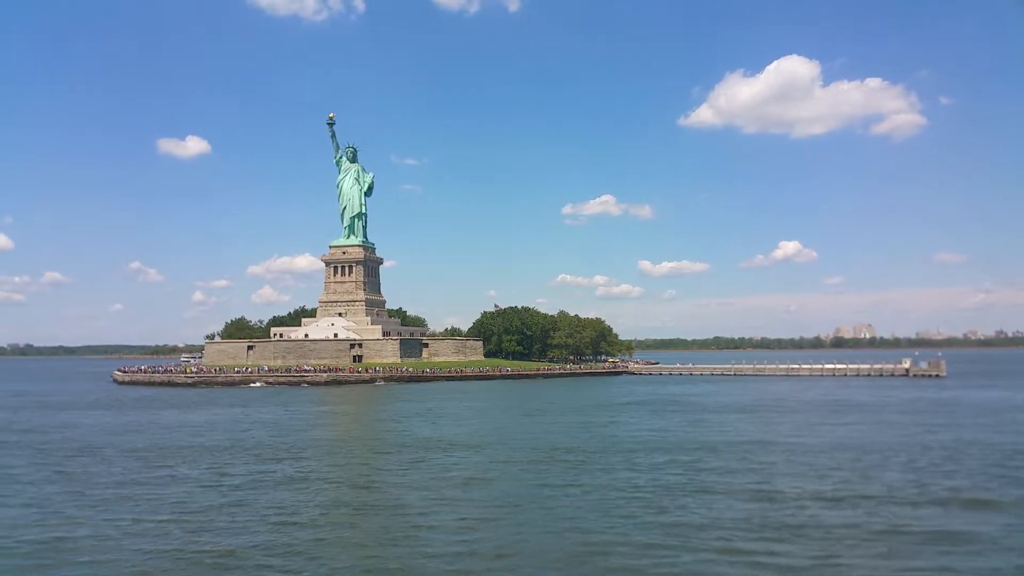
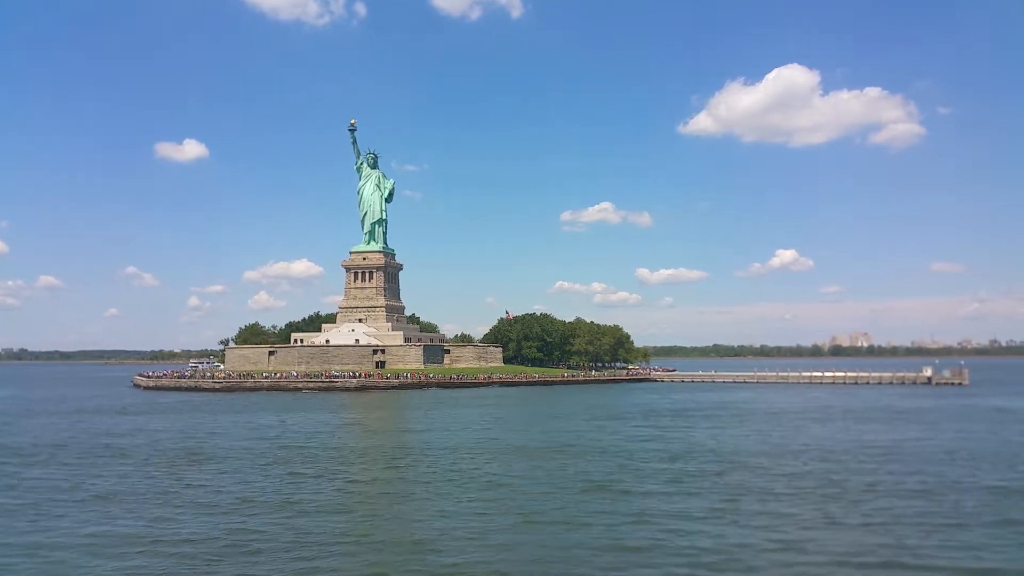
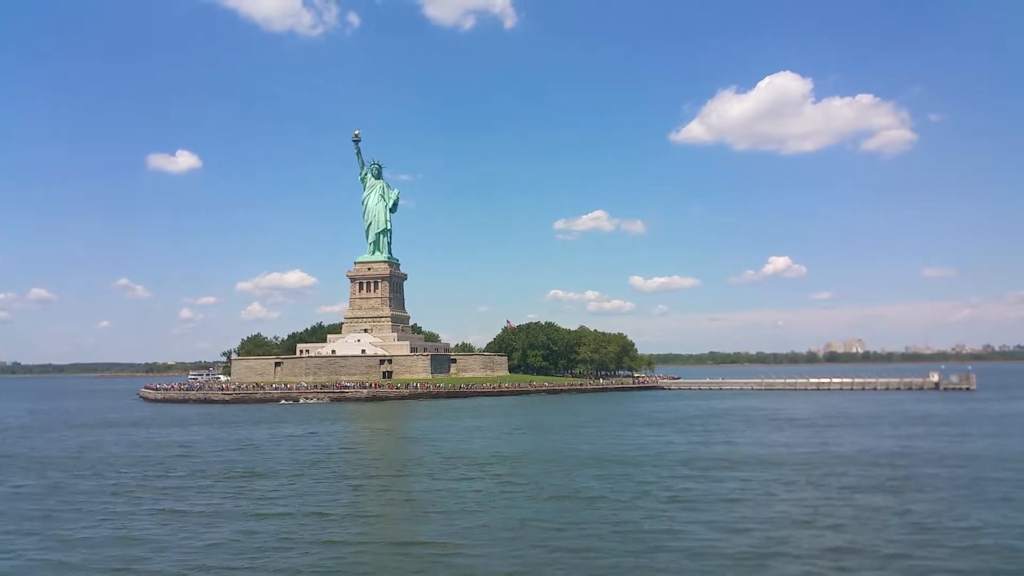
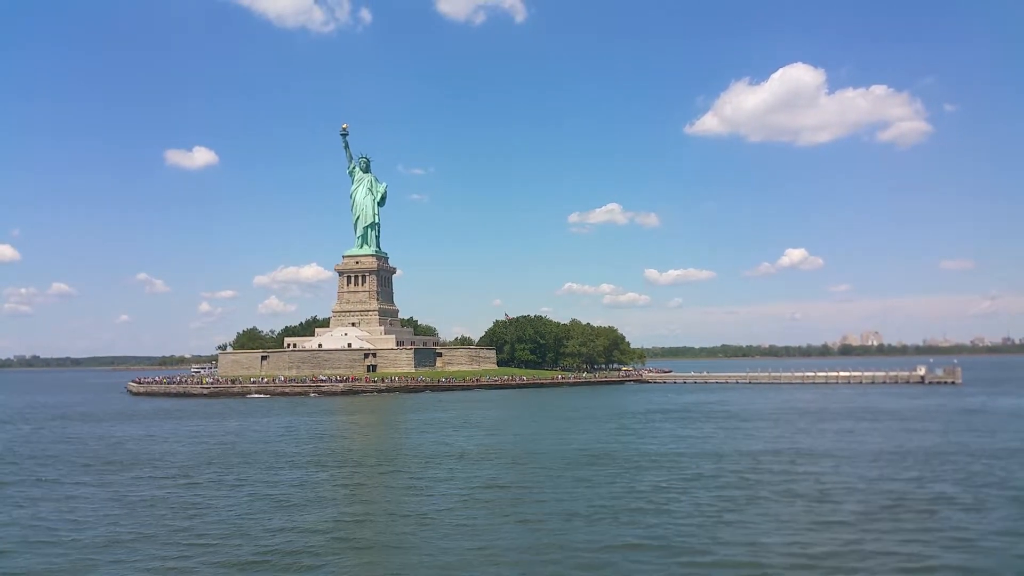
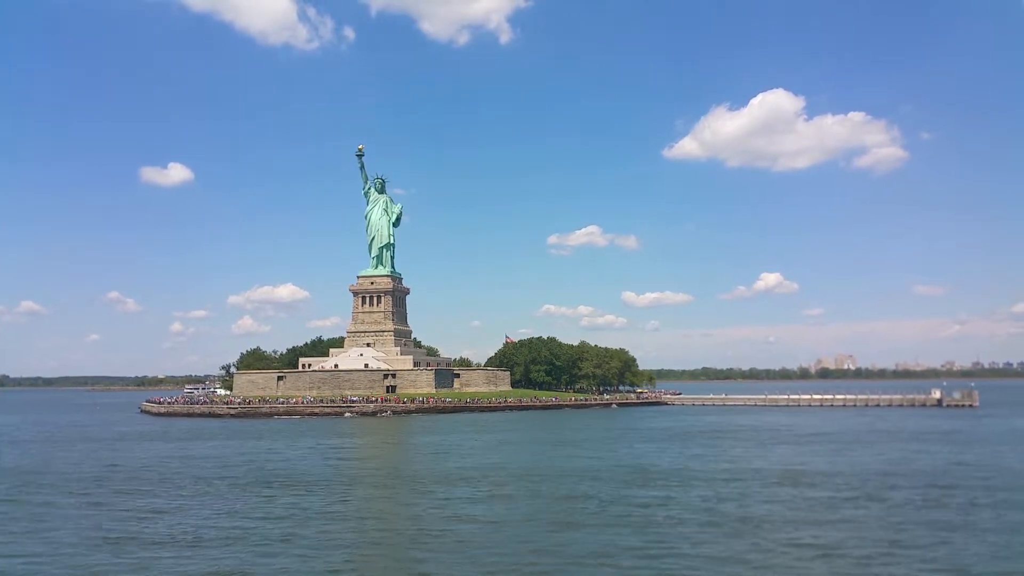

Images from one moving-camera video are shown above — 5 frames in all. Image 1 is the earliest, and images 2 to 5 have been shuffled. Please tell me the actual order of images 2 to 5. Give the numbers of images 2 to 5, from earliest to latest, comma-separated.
4, 2, 3, 5
